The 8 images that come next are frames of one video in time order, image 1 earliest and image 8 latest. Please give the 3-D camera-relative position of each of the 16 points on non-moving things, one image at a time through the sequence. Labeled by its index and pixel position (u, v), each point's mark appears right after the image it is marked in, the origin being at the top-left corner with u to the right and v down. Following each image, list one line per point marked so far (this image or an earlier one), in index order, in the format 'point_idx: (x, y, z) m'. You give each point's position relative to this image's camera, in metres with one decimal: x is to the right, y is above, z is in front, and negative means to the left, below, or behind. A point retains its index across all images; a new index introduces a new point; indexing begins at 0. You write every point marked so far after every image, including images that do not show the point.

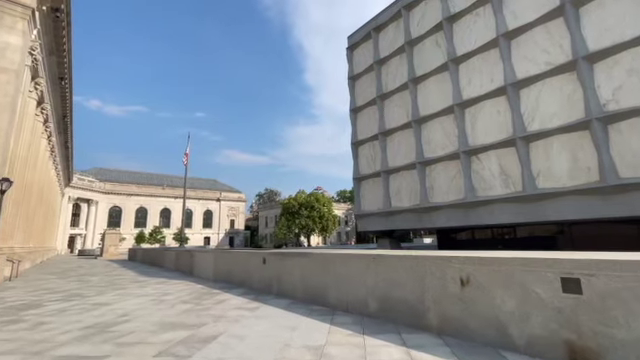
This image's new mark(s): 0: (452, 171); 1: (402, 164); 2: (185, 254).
0: (+6.4, +0.4, +14.4) m
1: (+4.5, +0.9, +16.5) m
2: (-6.6, -3.6, +14.5) m
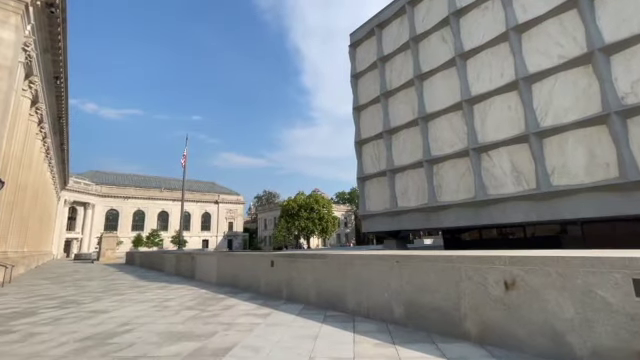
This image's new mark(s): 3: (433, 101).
0: (+6.6, +0.5, +14.0) m
1: (+4.8, +1.0, +16.1) m
2: (-6.3, -3.6, +14.0) m
3: (+5.8, +4.1, +15.3) m
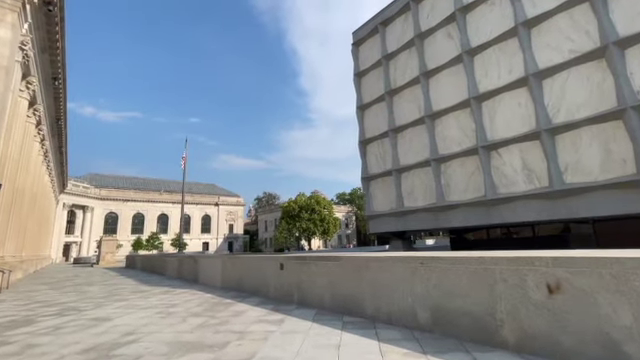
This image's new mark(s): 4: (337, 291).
0: (+6.9, +0.6, +13.7) m
1: (+5.0, +1.0, +15.8) m
2: (-6.0, -3.7, +13.7) m
3: (+6.0, +4.1, +15.0) m
4: (+0.4, -2.3, +6.2) m
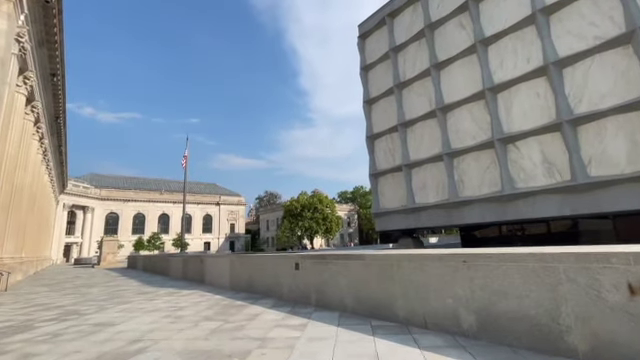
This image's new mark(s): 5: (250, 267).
0: (+7.3, +0.8, +13.2) m
1: (+5.4, +1.2, +15.2) m
2: (-5.6, -3.5, +13.2) m
3: (+6.4, +4.3, +14.5) m
4: (+0.8, -2.2, +5.7) m
5: (-2.1, -2.6, +9.0) m
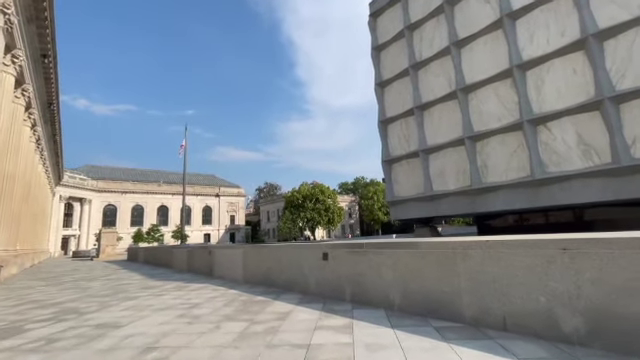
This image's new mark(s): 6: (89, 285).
0: (+7.9, +1.4, +12.3) m
1: (+6.0, +1.9, +14.3) m
2: (-4.9, -2.9, +12.3) m
3: (+7.0, +5.0, +13.5) m
4: (+1.5, -1.8, +4.9) m
5: (-1.4, -2.1, +8.1) m
6: (-8.2, -3.7, +10.6) m
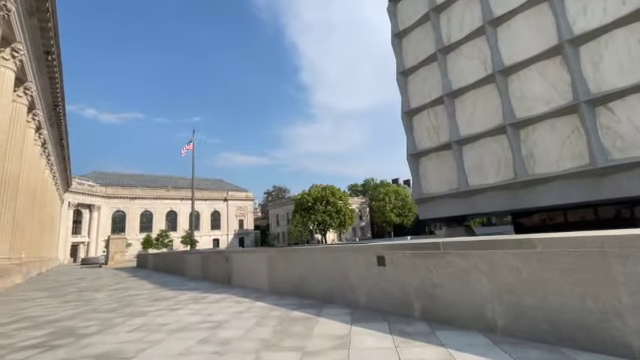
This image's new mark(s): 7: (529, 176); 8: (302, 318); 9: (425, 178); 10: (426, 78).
0: (+8.9, +1.8, +10.9) m
1: (+7.0, +2.2, +12.9) m
2: (-3.9, -2.8, +11.1) m
3: (+7.9, +5.3, +12.1) m
4: (+2.4, -1.5, +3.6) m
5: (-0.5, -1.9, +6.8) m
6: (-7.2, -3.7, +9.4) m
7: (+8.1, +0.2, +11.7) m
8: (-0.3, -2.3, +5.0) m
9: (+5.4, +0.1, +15.5) m
10: (+5.5, +5.3, +15.5) m
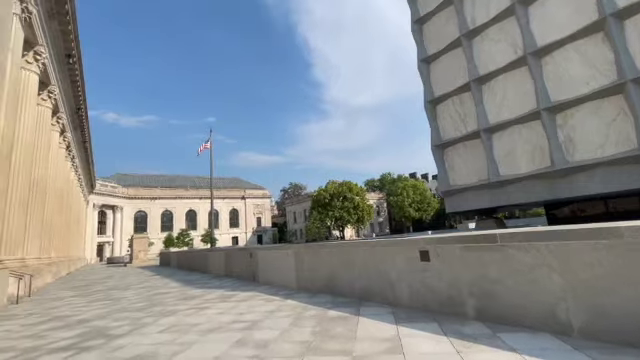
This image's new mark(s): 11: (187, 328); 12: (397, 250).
0: (+9.7, +2.2, +10.0) m
1: (+7.9, +2.6, +12.2) m
2: (-2.9, -2.7, +10.9) m
3: (+8.7, +5.8, +11.3) m
4: (+2.9, -1.2, +3.1) m
5: (+0.2, -1.7, +6.5) m
6: (-6.3, -3.6, +9.4) m
7: (+9.0, +0.6, +10.9) m
8: (+0.3, -2.1, +4.7) m
9: (+6.4, +0.5, +14.8) m
10: (+6.4, +5.7, +14.8) m
11: (-2.2, -2.4, +4.8) m
12: (+1.3, -1.2, +5.1) m
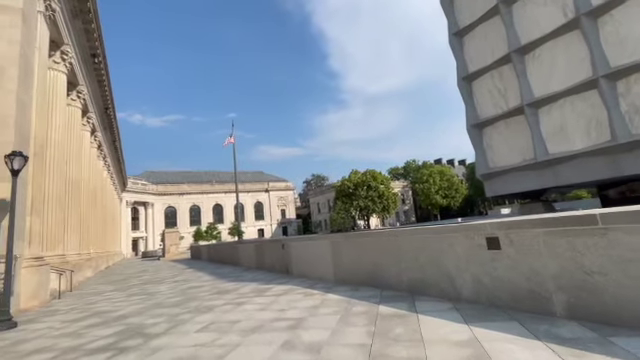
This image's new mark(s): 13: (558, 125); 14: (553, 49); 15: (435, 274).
0: (+10.6, +3.0, +8.7) m
1: (+9.0, +3.4, +10.9) m
2: (-1.7, -2.3, +10.6) m
3: (+9.5, +6.6, +9.9) m
4: (+3.5, -0.9, +2.3) m
5: (+1.1, -1.4, +5.9) m
6: (-5.1, -3.4, +9.4) m
7: (+10.0, +1.4, +9.6) m
8: (+1.0, -1.9, +4.1) m
9: (+7.8, +1.3, +13.7) m
10: (+7.5, +6.5, +13.6) m
11: (-1.4, -2.2, +4.5) m
12: (+2.0, -0.9, +4.4) m
13: (+9.0, +2.0, +11.3) m
14: (+8.8, +4.9, +11.3) m
15: (+1.8, -1.5, +4.8) m
